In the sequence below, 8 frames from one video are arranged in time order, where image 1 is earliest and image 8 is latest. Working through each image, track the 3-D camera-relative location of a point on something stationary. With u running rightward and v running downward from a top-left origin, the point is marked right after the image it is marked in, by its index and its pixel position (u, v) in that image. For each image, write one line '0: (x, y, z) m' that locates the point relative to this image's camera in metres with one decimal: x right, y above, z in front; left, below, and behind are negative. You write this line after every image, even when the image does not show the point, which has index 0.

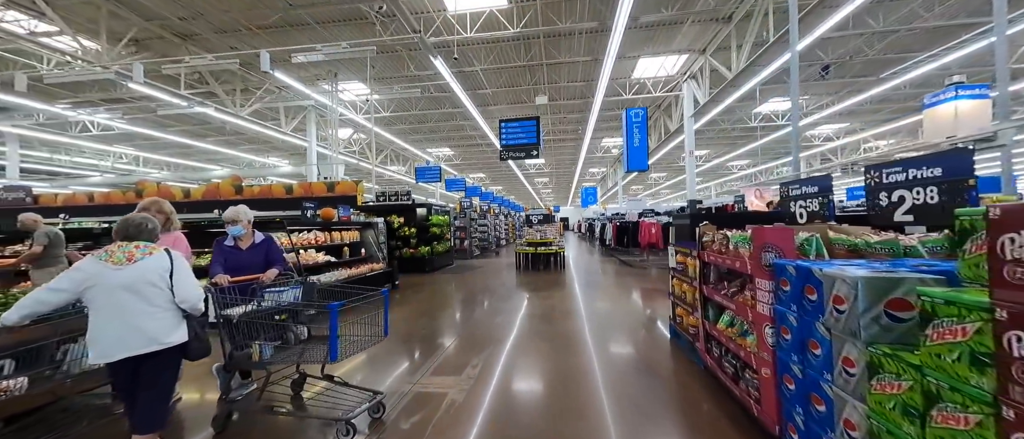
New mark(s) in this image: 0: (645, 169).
0: (+3.5, +1.3, +8.0) m
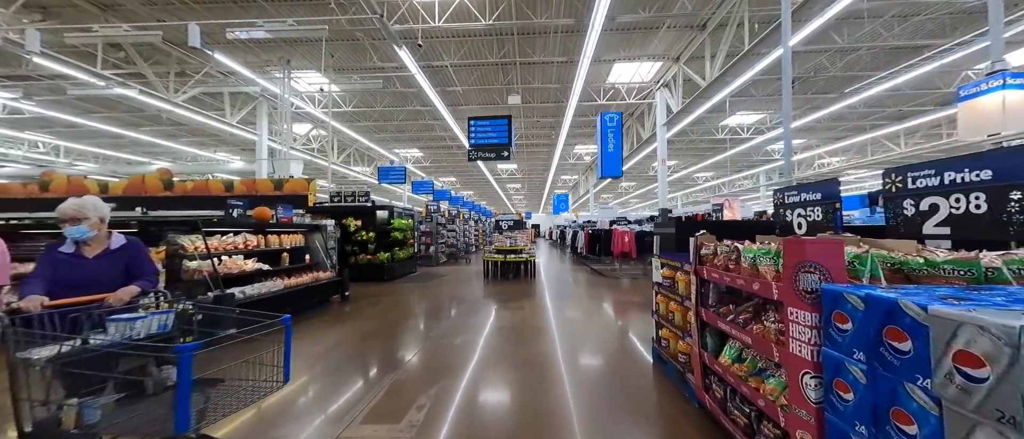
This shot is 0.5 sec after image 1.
0: (+2.7, +1.1, +7.8) m
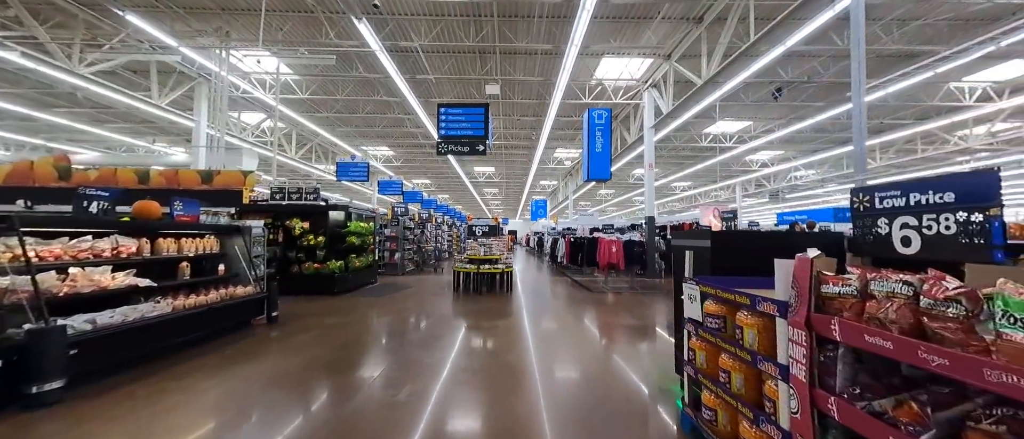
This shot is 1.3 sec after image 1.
0: (+2.2, +0.9, +7.1) m
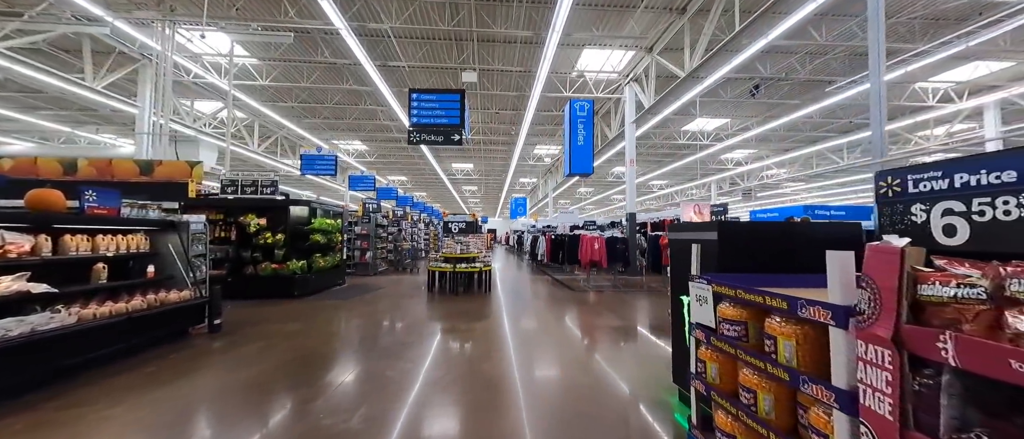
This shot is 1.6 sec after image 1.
0: (+1.7, +1.0, +6.9) m
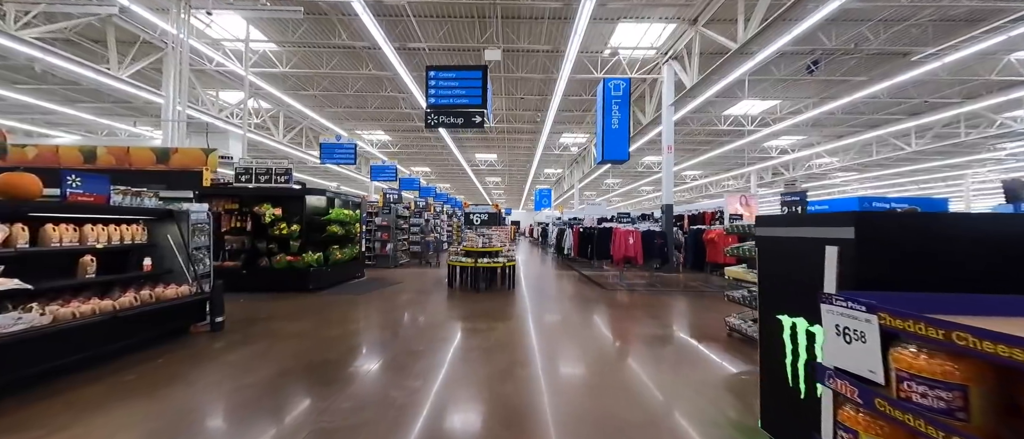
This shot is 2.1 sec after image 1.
0: (+2.3, +1.2, +6.2) m
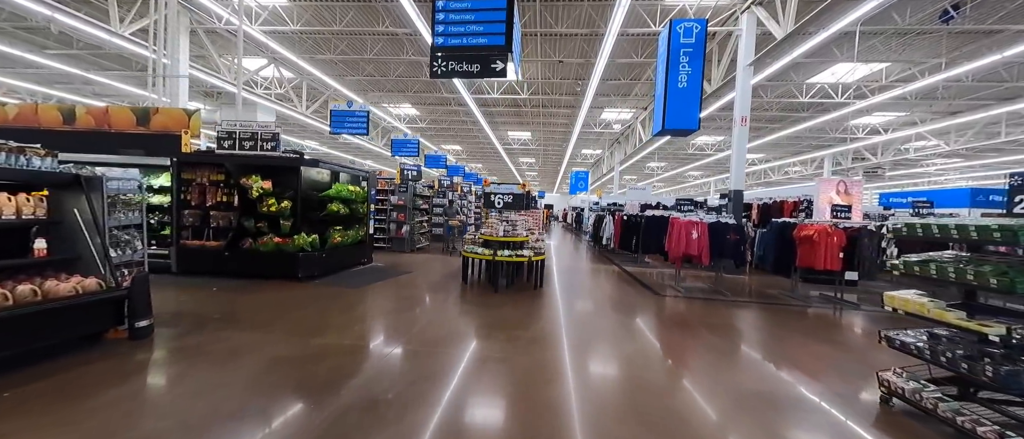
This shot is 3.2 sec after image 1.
0: (+2.8, +1.4, +4.7) m
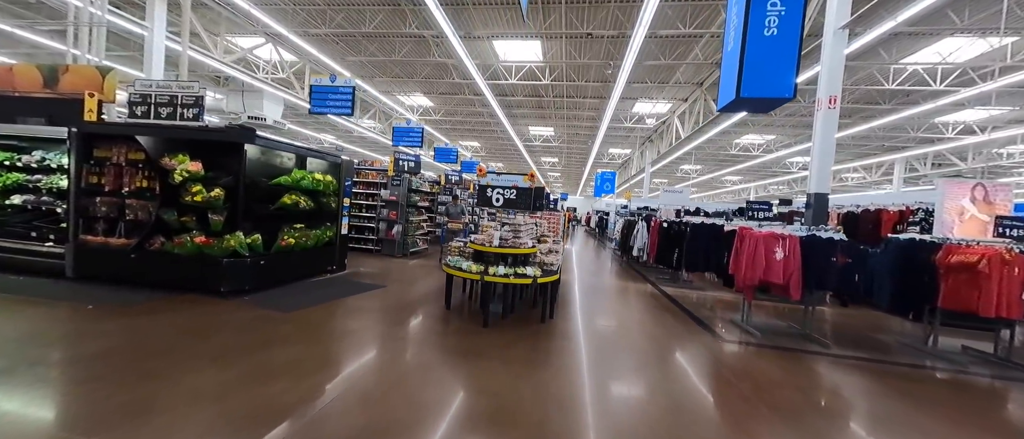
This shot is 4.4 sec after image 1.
0: (+2.8, +1.2, +3.1) m
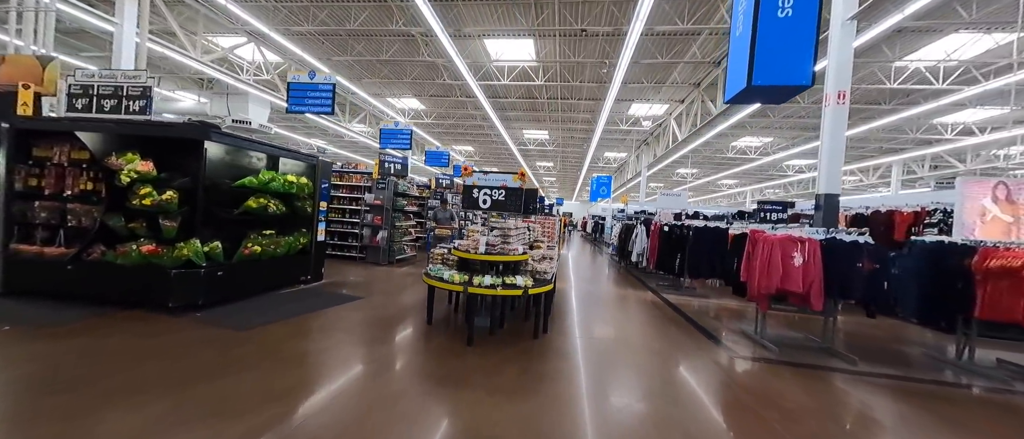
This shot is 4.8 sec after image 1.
0: (+2.7, +1.2, +2.8) m
